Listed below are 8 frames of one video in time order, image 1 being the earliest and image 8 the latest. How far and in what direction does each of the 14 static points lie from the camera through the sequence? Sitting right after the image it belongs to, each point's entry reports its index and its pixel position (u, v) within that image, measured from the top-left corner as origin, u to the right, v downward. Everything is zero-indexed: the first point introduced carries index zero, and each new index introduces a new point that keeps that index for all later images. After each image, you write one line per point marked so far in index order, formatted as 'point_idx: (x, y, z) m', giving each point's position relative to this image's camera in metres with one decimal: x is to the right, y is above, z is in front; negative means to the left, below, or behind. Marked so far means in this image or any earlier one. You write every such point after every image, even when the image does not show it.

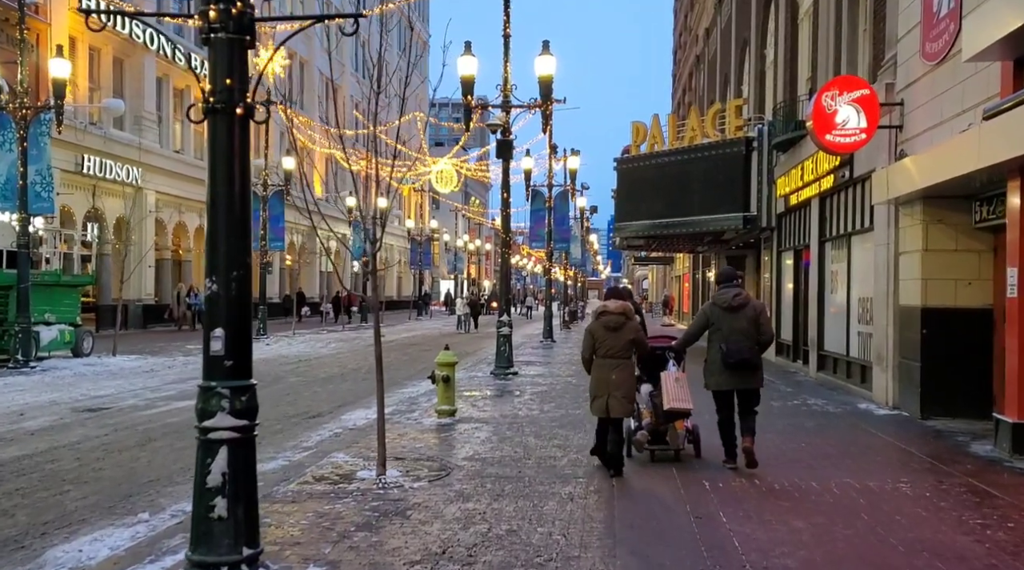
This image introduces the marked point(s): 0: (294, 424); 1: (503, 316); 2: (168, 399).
0: (-2.7, -1.7, +12.5) m
1: (-0.2, -0.6, +18.7) m
2: (-5.6, -1.8, +16.2) m
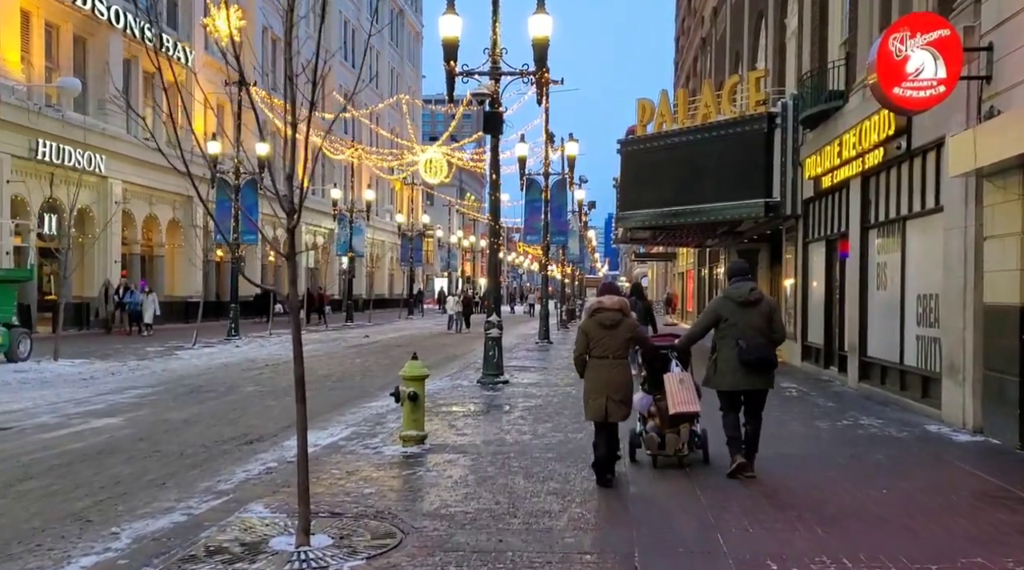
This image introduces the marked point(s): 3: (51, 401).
0: (-2.9, -1.7, +10.0) m
1: (-0.3, -0.5, +16.2) m
2: (-5.7, -1.8, +13.7) m
3: (-7.0, -1.8, +15.4) m
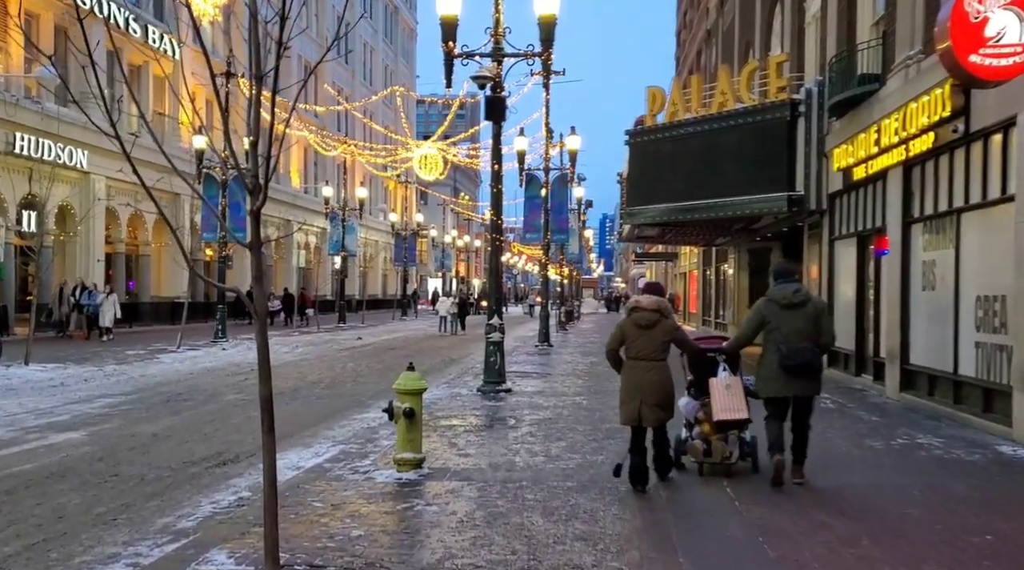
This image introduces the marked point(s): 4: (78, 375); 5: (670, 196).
0: (-2.8, -1.7, +8.7) m
1: (-0.3, -0.5, +14.9) m
2: (-5.7, -1.8, +12.4) m
3: (-6.9, -1.8, +14.1) m
4: (-8.1, -1.7, +18.9) m
5: (+3.0, +1.7, +19.1) m
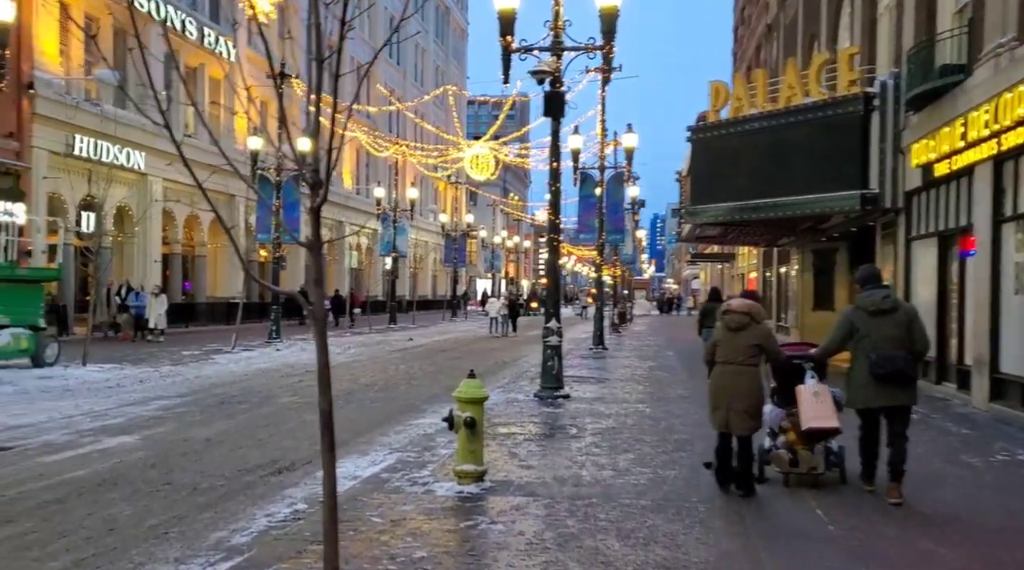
0: (-2.2, -1.7, +8.4) m
1: (+0.6, -0.6, +14.5) m
2: (-4.9, -1.8, +12.2) m
3: (-6.1, -1.8, +14.0) m
4: (-7.0, -1.7, +18.9) m
5: (+4.1, +1.7, +18.6) m
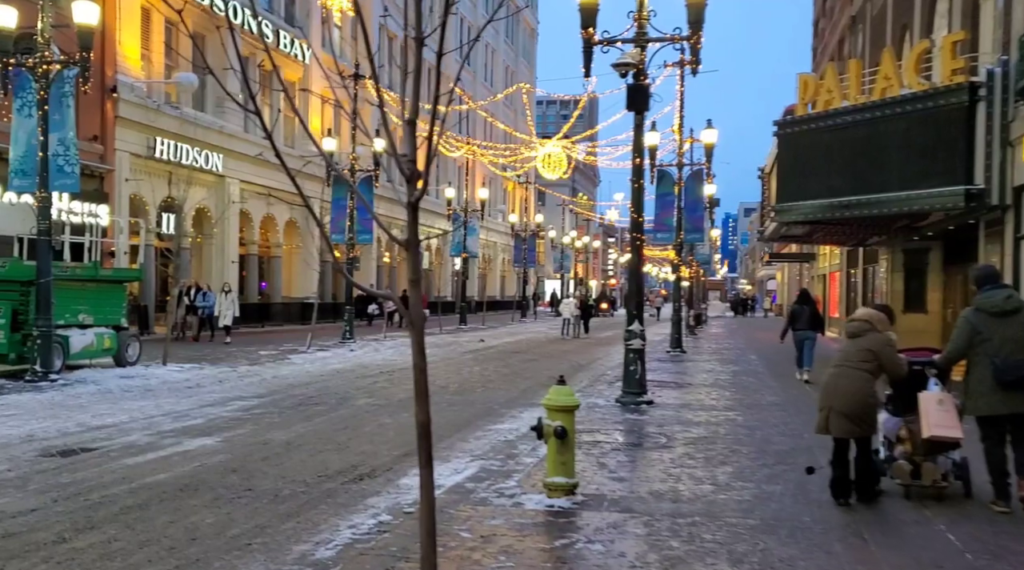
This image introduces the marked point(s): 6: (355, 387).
0: (-1.5, -1.7, +8.1) m
1: (+1.7, -0.6, +14.0) m
2: (-4.0, -1.8, +12.1) m
3: (-5.0, -1.8, +14.0) m
4: (-5.6, -1.7, +18.9) m
5: (+5.5, +1.6, +17.9) m
6: (-2.8, -1.8, +18.4) m
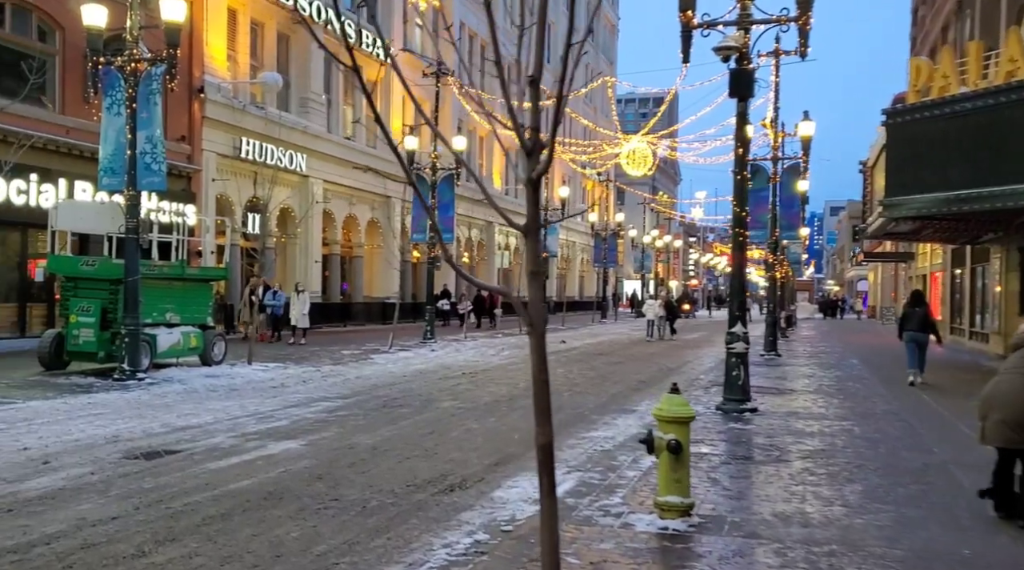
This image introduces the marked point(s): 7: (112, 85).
0: (-0.7, -1.7, +7.6) m
1: (+2.9, -0.6, +13.2) m
2: (-2.9, -1.8, +11.8) m
3: (-3.8, -1.8, +13.7) m
4: (-4.0, -1.7, +18.7) m
5: (+7.0, +1.6, +16.8) m
6: (-1.3, -1.8, +17.9) m
7: (-6.9, +3.5, +17.6) m
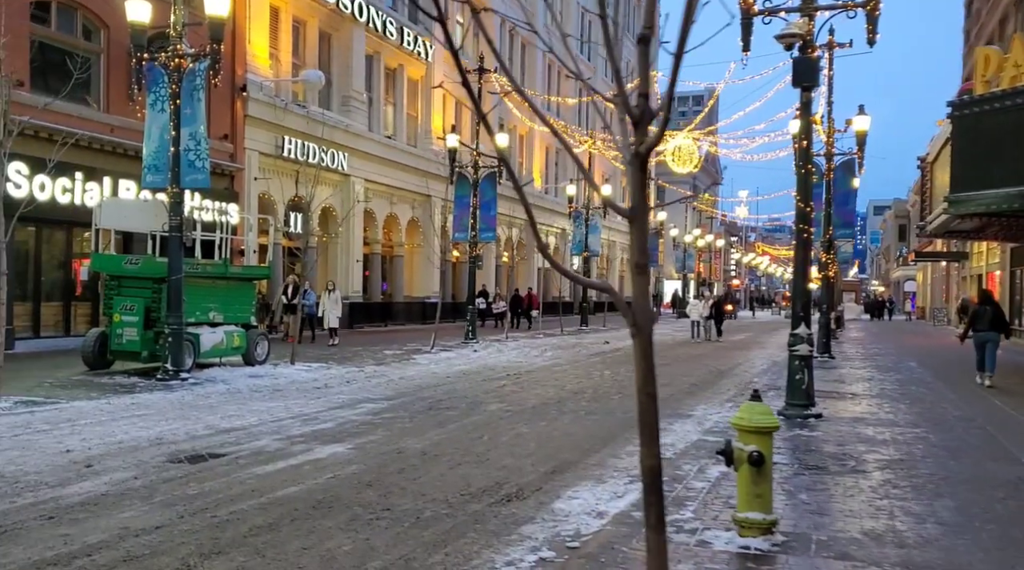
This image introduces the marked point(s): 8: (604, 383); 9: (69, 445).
0: (-0.3, -1.7, +7.2) m
1: (+3.6, -0.6, +12.7) m
2: (-2.3, -1.8, +11.4) m
3: (-3.1, -1.7, +13.4) m
4: (-3.1, -1.7, +18.4) m
5: (+7.8, +1.6, +16.1) m
6: (-0.4, -1.8, +17.5) m
7: (-6.1, +3.5, +17.4) m
8: (+1.8, -1.9, +19.2) m
9: (-4.7, -1.7, +10.7) m
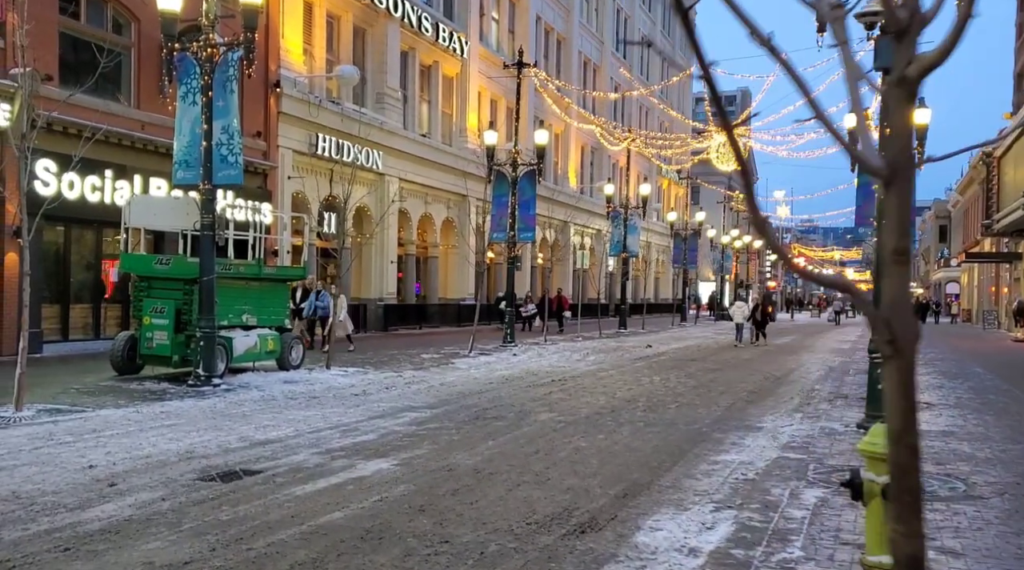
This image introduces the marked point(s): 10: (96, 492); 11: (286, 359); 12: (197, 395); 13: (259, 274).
0: (+0.2, -1.7, +6.2) m
1: (+4.2, -0.6, +11.6) m
2: (-1.6, -1.8, +10.5) m
3: (-2.4, -1.8, +12.5) m
4: (-2.3, -1.7, +17.5) m
5: (+8.5, +1.6, +14.9) m
6: (+0.3, -1.8, +16.5) m
7: (-5.3, +3.5, +16.6) m
8: (+2.6, -1.9, +18.2) m
9: (-4.1, -1.7, +9.9) m
10: (-3.5, -1.7, +8.5) m
11: (-4.2, -1.4, +18.7) m
12: (-4.7, -1.6, +15.0) m
13: (-4.5, +0.2, +18.1) m
